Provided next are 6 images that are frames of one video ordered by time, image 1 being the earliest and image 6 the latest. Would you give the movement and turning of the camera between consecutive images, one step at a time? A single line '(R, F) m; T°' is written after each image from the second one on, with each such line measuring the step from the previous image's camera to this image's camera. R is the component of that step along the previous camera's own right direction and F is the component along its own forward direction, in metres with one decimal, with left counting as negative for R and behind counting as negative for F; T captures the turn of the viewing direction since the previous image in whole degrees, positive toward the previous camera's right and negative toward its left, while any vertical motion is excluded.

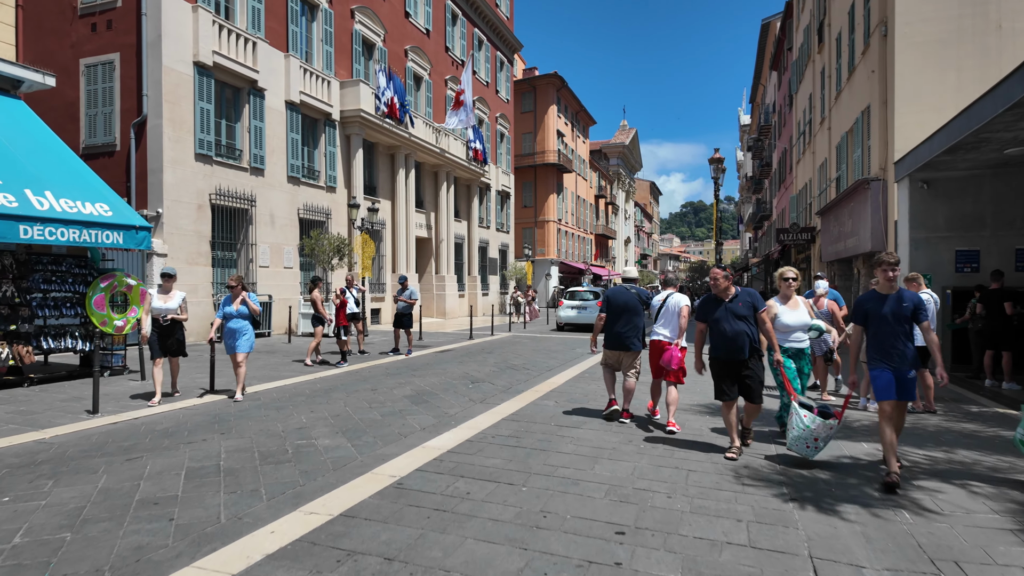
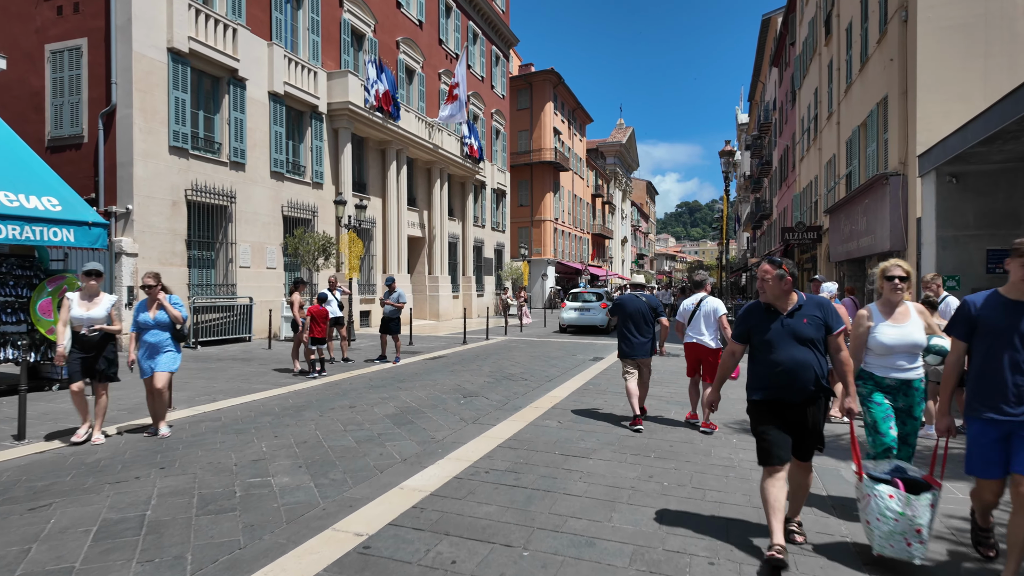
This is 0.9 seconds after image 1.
(0.0, +0.9) m; 0°
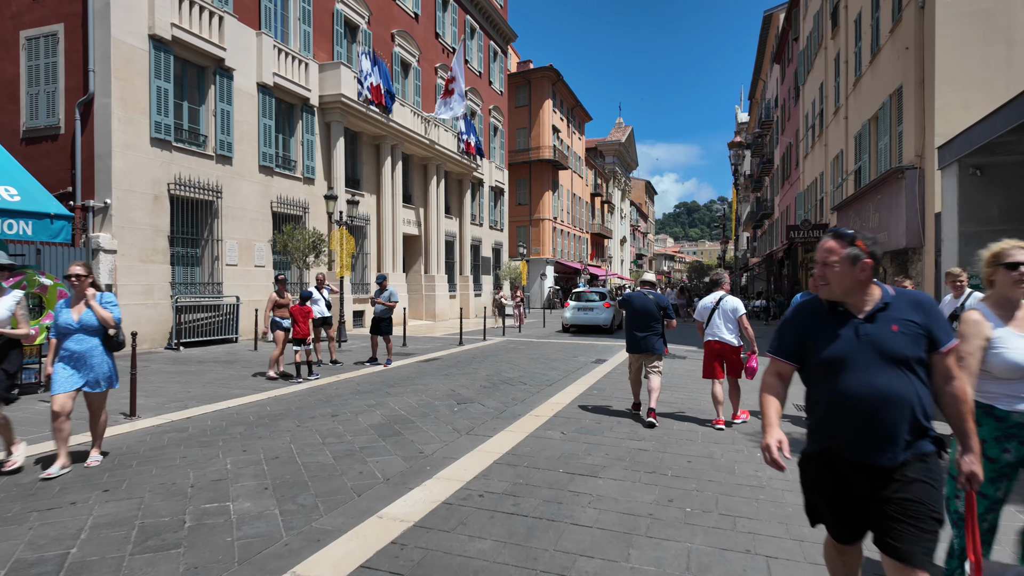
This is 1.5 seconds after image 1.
(0.0, +0.6) m; 0°
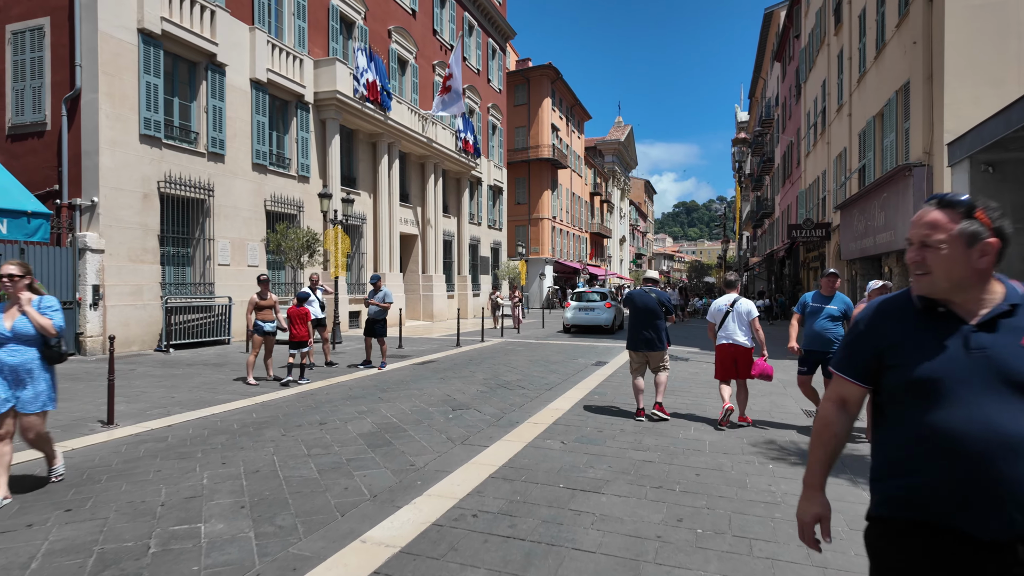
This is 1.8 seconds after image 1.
(0.0, +0.3) m; 0°
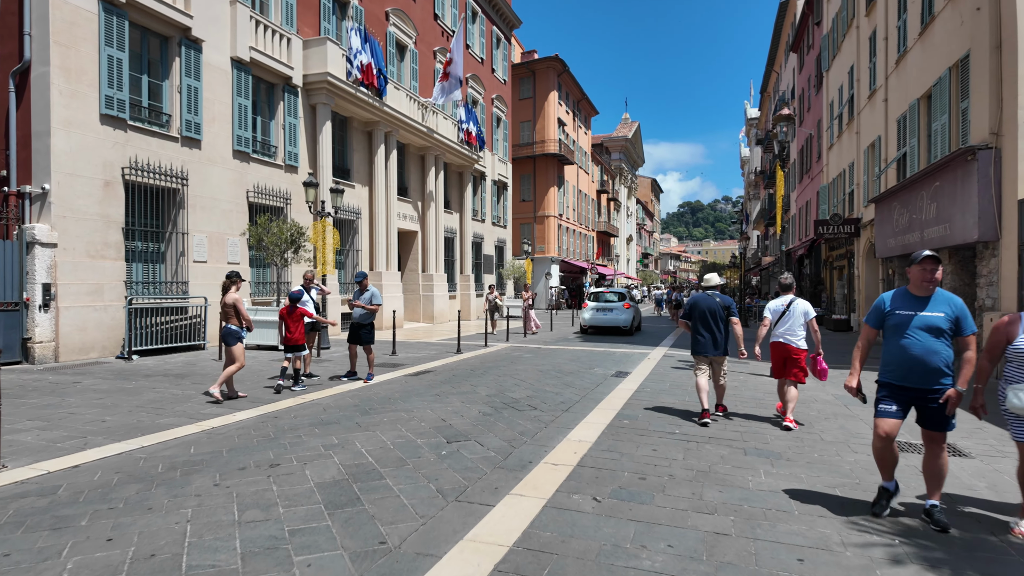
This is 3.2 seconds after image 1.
(-0.1, +1.4) m; 0°
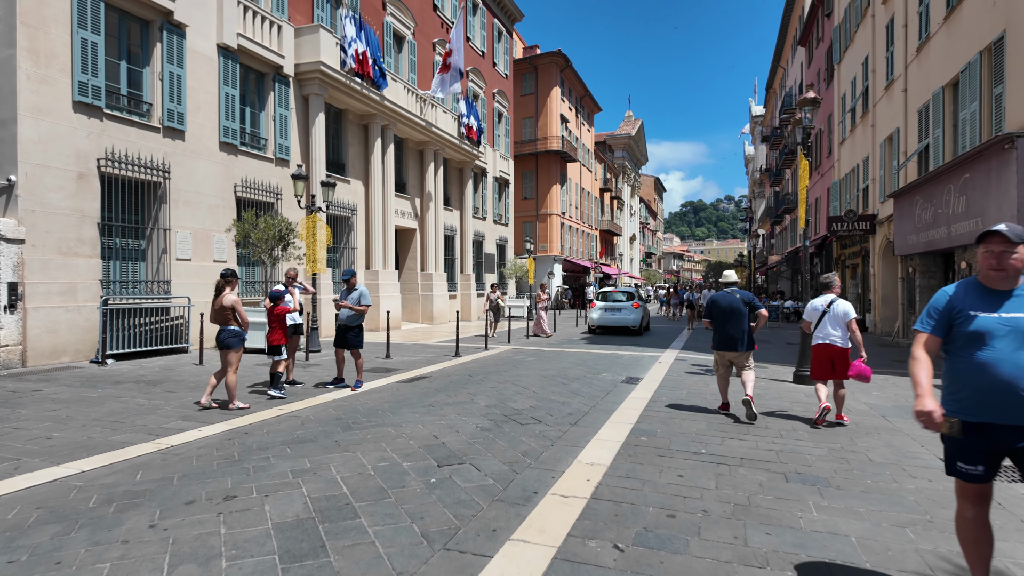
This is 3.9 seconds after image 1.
(0.0, +0.7) m; 0°
